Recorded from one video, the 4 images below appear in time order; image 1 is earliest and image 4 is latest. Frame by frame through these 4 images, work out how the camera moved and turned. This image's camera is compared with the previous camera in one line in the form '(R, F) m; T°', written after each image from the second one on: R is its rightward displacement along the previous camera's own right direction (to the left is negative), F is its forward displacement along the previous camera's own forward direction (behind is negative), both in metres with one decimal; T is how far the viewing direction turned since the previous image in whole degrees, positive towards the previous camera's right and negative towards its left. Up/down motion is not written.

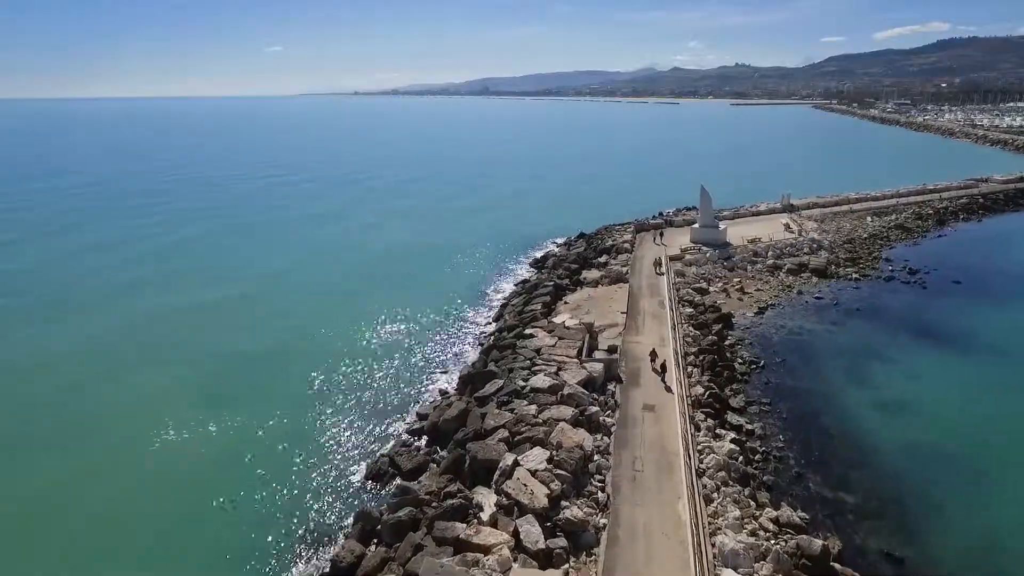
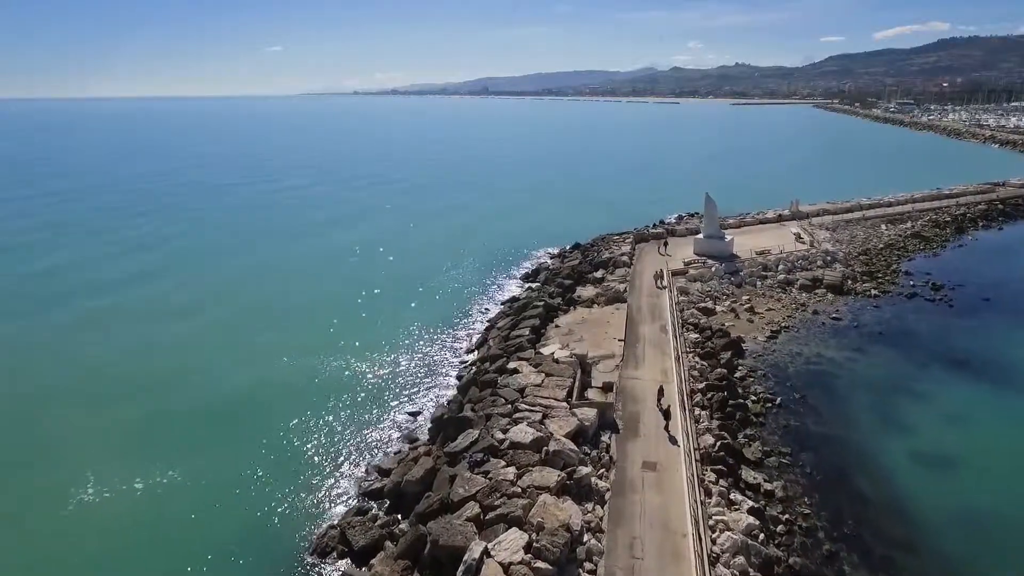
(+0.5, +2.3) m; 0°
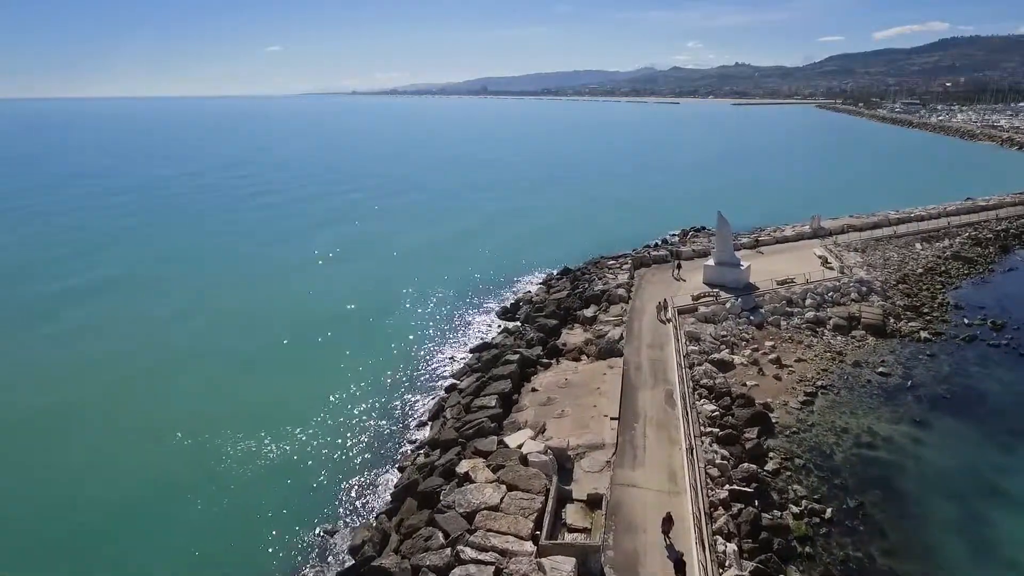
(+0.9, +4.4) m; 0°
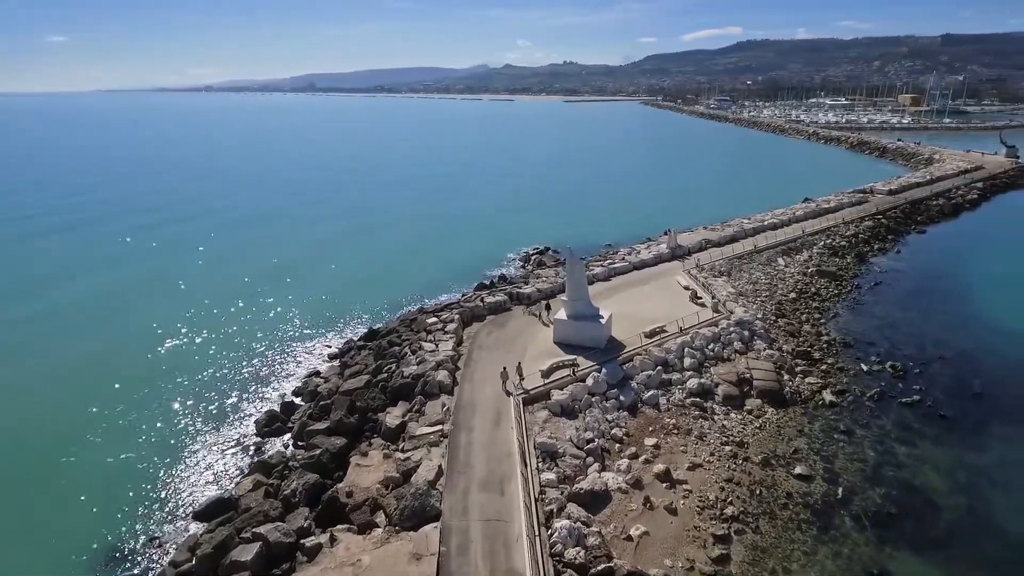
(+2.0, +6.7) m; +13°
